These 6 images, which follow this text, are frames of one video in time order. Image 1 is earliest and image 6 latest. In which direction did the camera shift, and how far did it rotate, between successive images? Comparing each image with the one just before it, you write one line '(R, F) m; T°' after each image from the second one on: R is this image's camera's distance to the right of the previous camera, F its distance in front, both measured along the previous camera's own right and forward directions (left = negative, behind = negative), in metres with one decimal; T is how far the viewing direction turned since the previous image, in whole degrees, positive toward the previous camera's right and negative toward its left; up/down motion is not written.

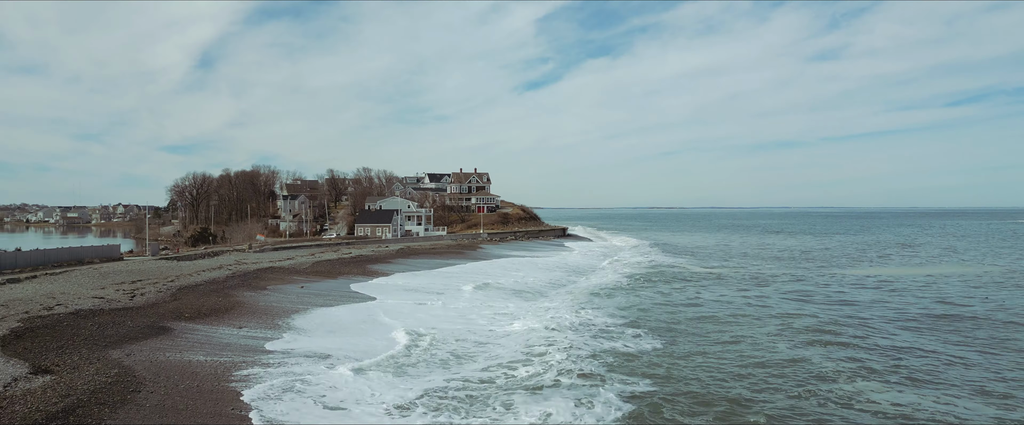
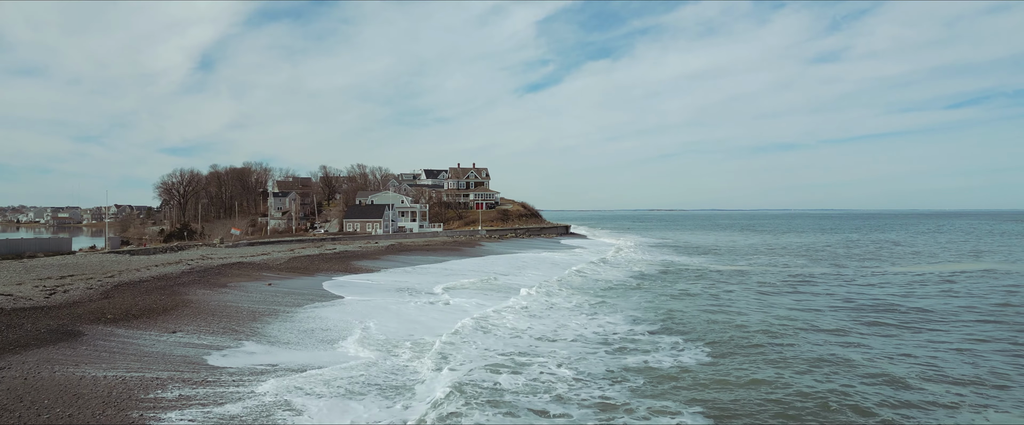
(0.0, +2.7) m; 0°
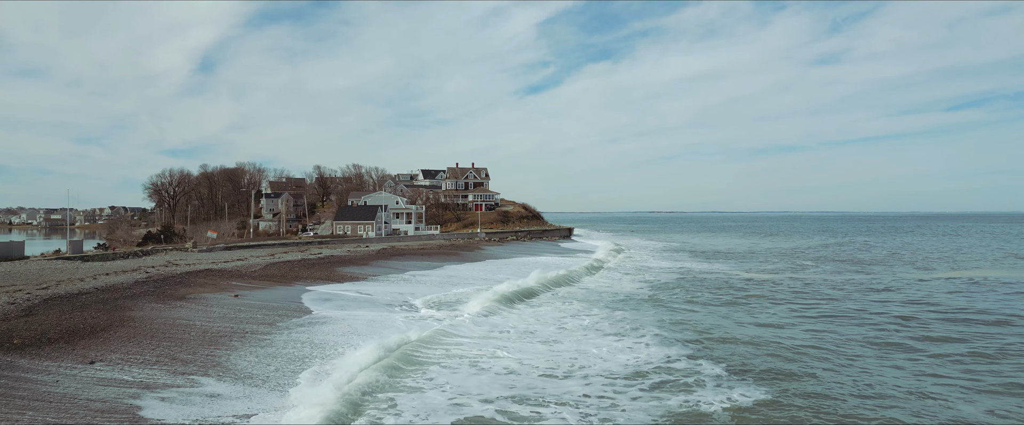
(0.0, +2.2) m; 0°
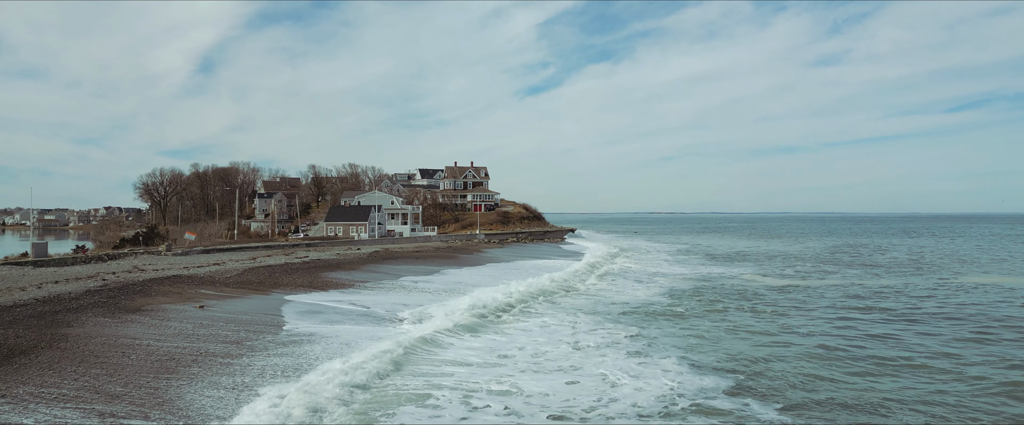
(0.0, +1.8) m; 0°
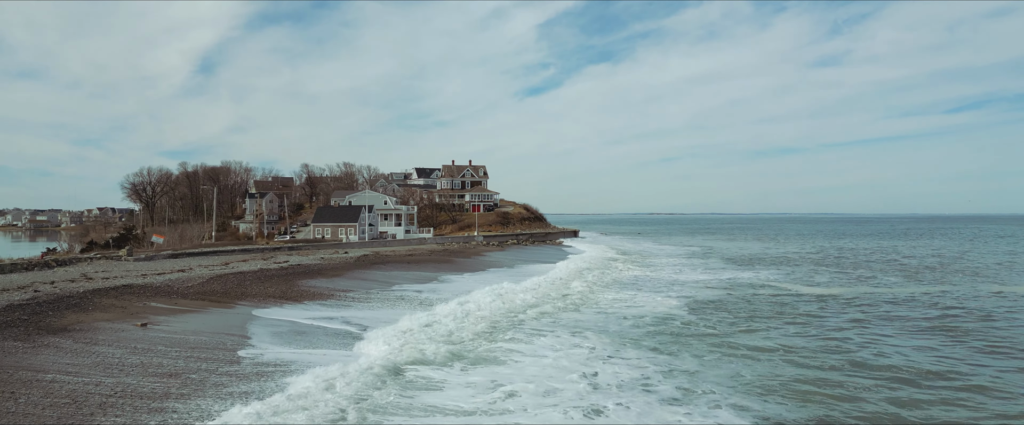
(0.0, +2.1) m; 0°
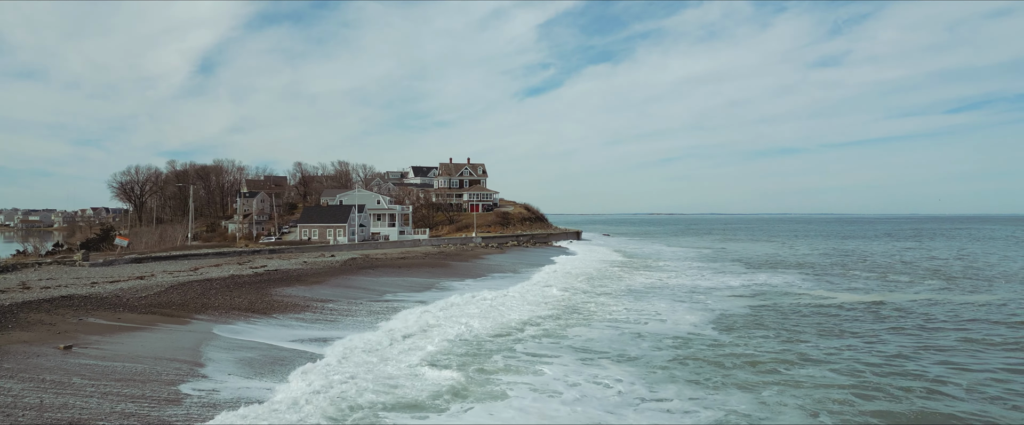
(0.0, +2.0) m; 0°
